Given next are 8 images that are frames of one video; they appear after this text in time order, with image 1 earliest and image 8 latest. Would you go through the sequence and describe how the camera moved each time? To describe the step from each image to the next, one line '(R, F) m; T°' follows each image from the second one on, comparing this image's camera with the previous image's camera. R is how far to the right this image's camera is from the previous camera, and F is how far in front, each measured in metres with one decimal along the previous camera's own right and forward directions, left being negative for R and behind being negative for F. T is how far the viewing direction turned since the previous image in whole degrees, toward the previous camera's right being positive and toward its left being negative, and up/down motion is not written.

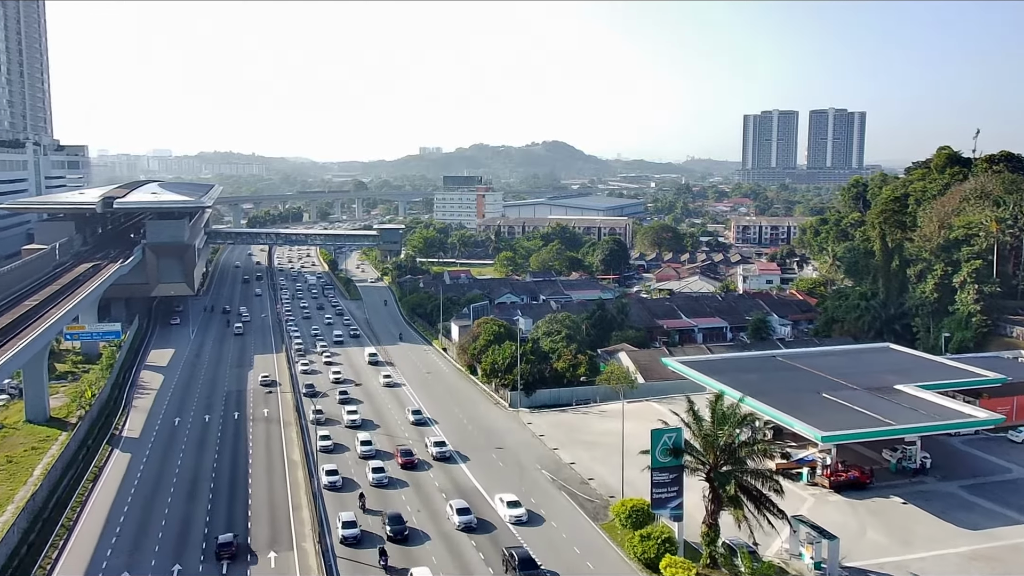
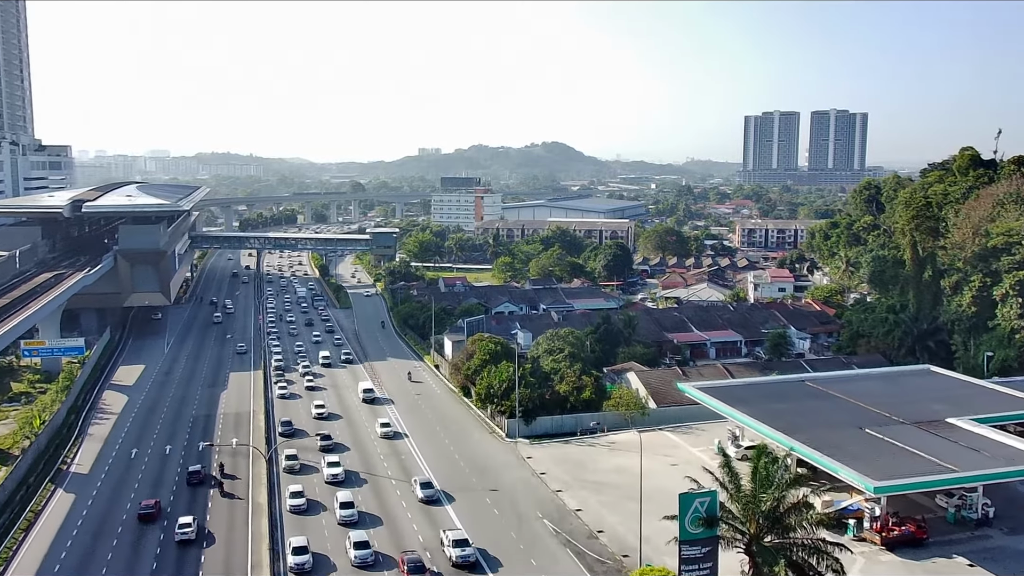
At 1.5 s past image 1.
(0.0, +2.3) m; 0°
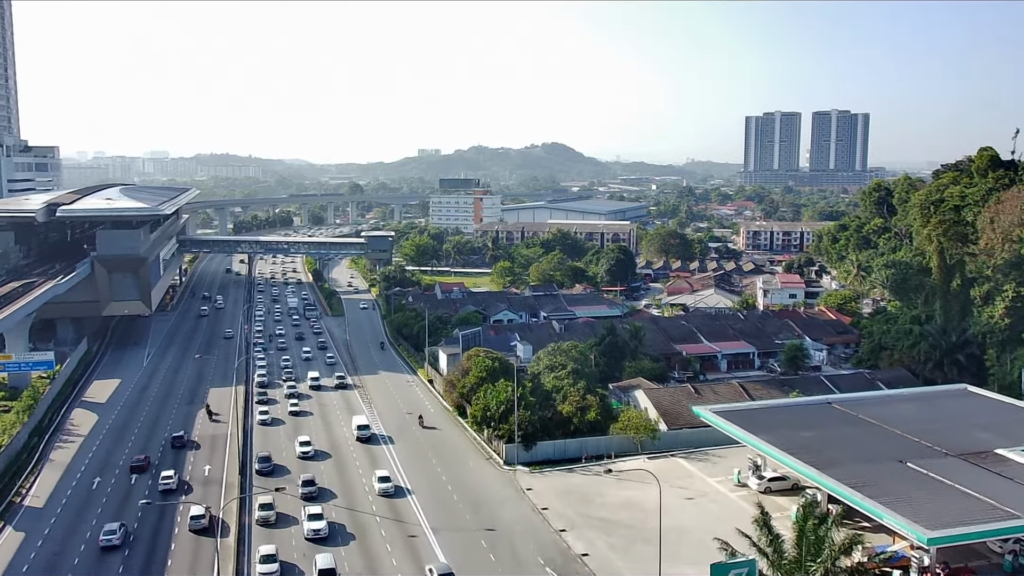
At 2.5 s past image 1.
(0.0, +1.7) m; 0°
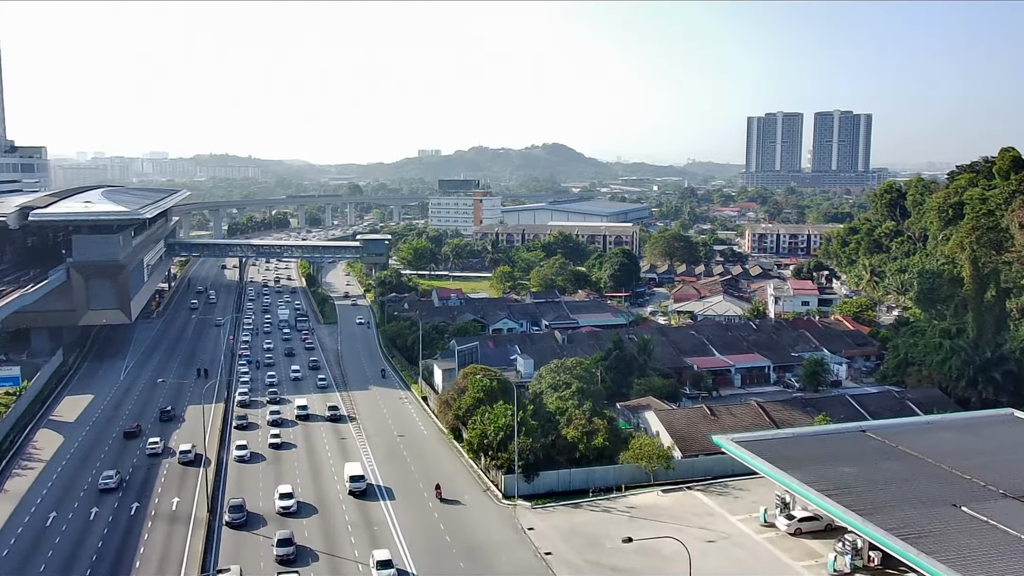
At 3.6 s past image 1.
(0.0, +1.7) m; 0°
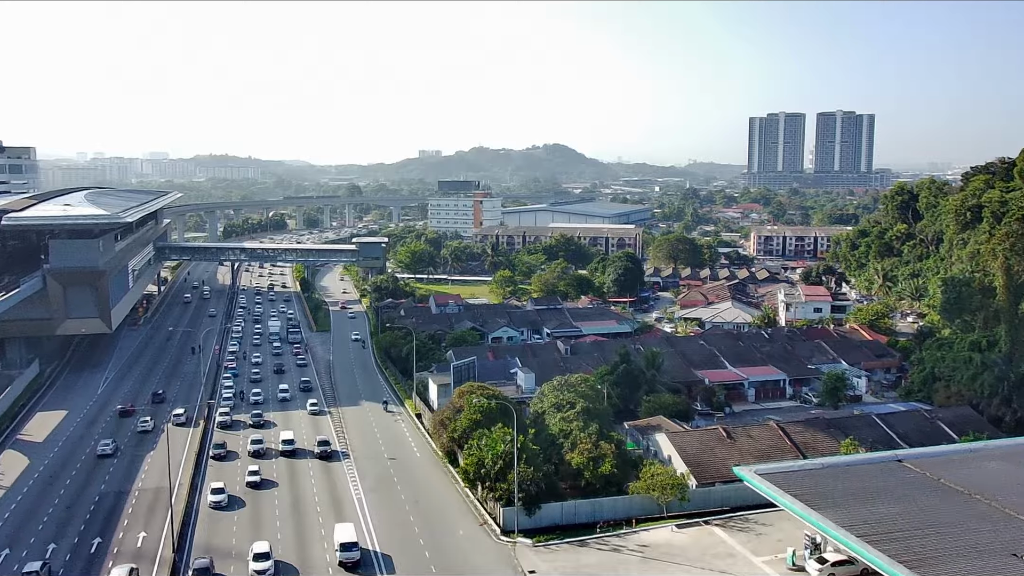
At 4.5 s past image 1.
(0.0, +1.5) m; 0°
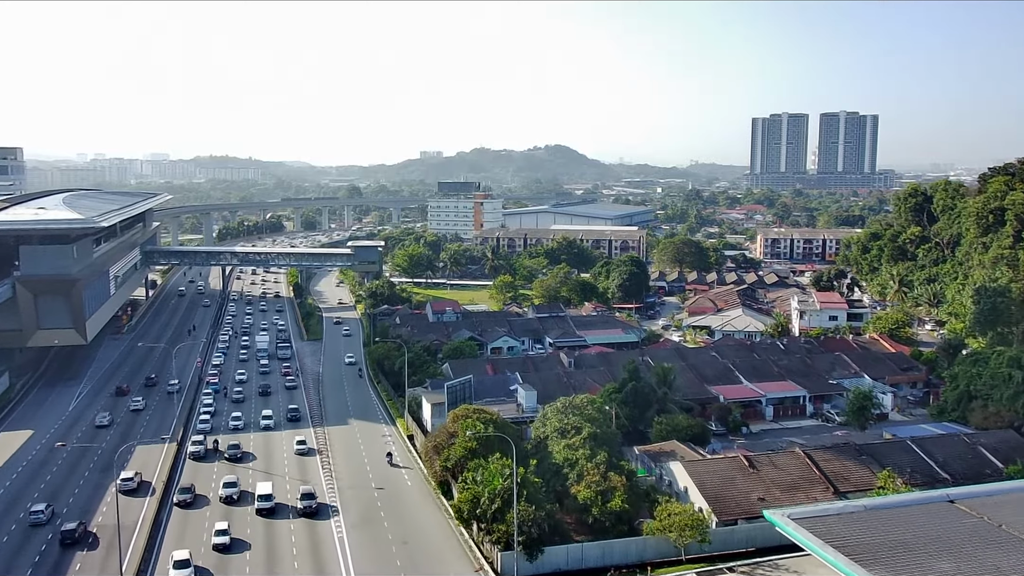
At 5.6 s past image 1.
(0.0, +1.7) m; 0°
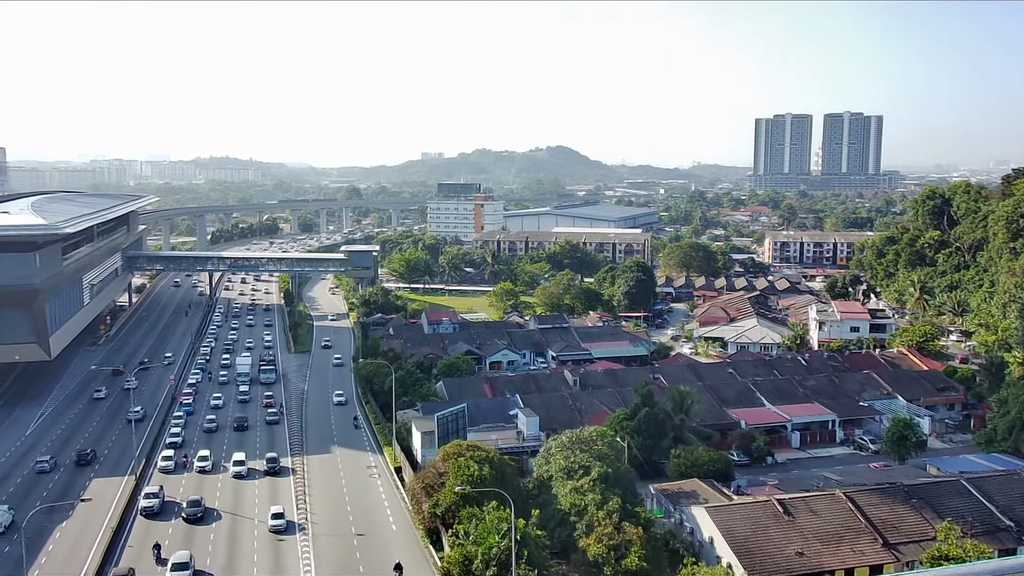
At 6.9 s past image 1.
(0.0, +2.1) m; 0°
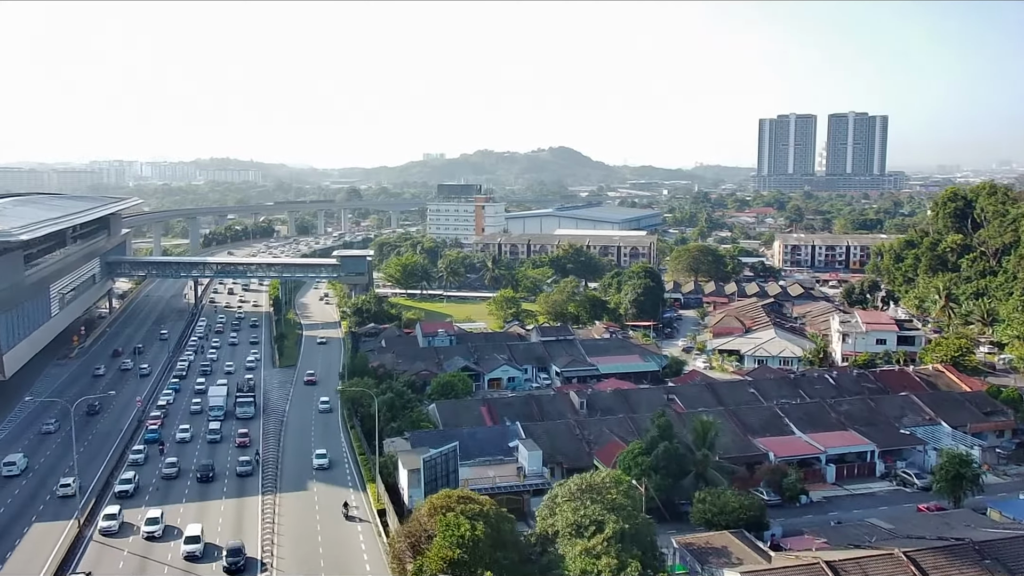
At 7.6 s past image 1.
(0.0, +2.3) m; 0°
